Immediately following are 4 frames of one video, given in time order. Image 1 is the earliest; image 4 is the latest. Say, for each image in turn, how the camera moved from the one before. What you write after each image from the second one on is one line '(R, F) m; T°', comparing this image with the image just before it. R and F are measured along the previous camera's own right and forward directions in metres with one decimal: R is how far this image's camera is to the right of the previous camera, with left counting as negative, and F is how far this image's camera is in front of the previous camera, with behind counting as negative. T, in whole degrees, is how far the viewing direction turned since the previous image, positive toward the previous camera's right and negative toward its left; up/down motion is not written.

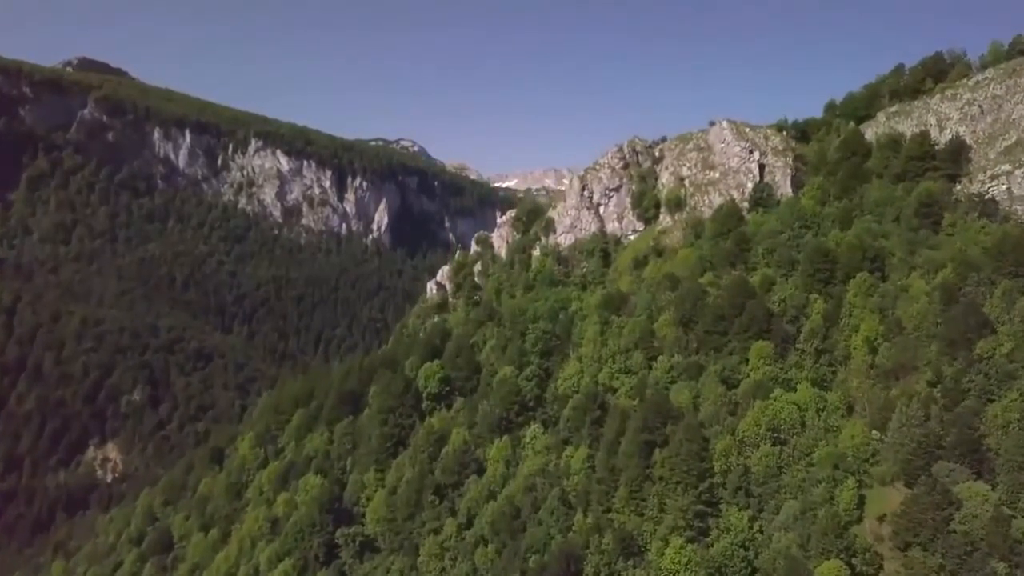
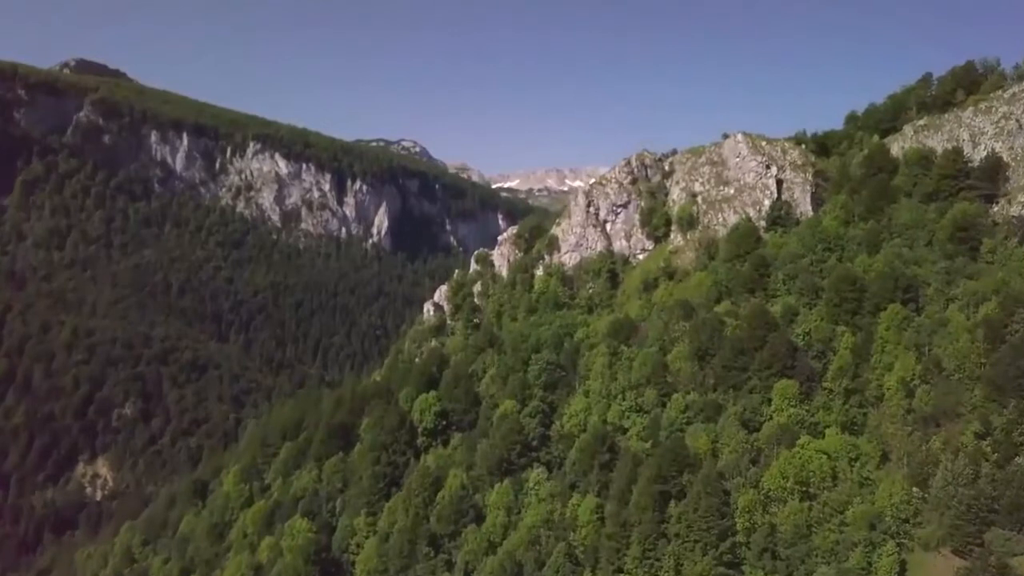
(0.0, +5.8) m; 0°
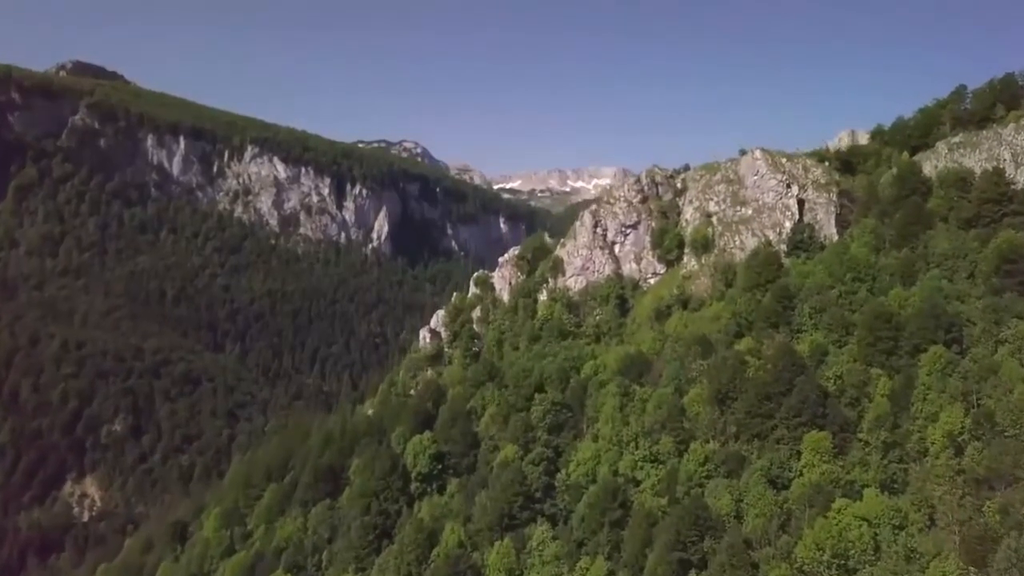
(0.0, +6.3) m; 0°
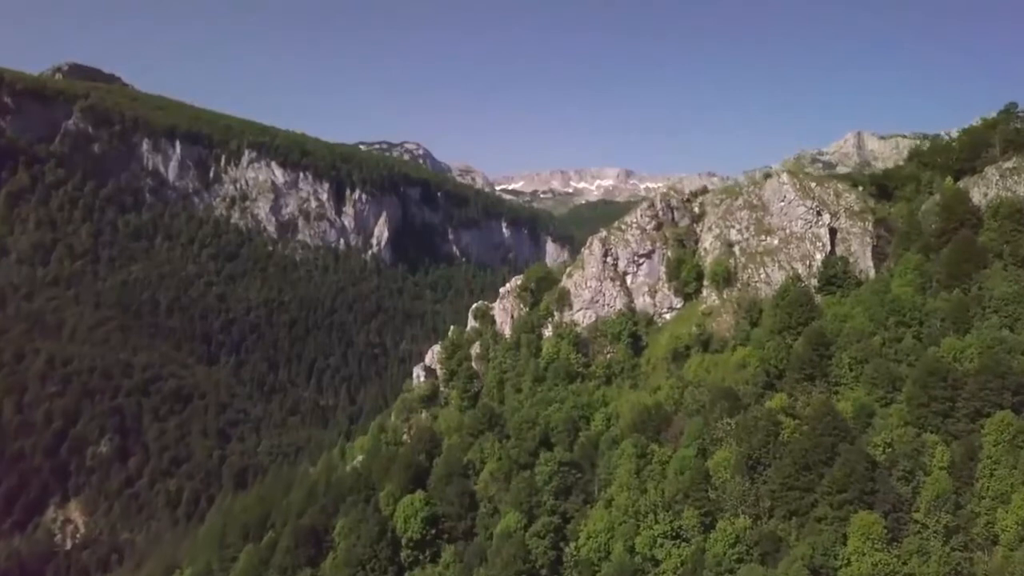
(0.0, +7.8) m; 0°
